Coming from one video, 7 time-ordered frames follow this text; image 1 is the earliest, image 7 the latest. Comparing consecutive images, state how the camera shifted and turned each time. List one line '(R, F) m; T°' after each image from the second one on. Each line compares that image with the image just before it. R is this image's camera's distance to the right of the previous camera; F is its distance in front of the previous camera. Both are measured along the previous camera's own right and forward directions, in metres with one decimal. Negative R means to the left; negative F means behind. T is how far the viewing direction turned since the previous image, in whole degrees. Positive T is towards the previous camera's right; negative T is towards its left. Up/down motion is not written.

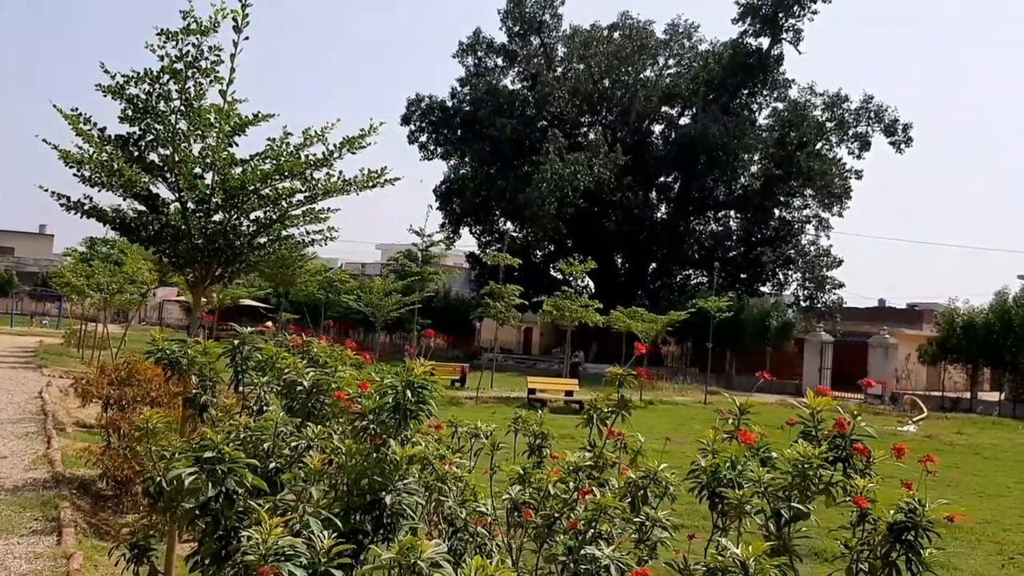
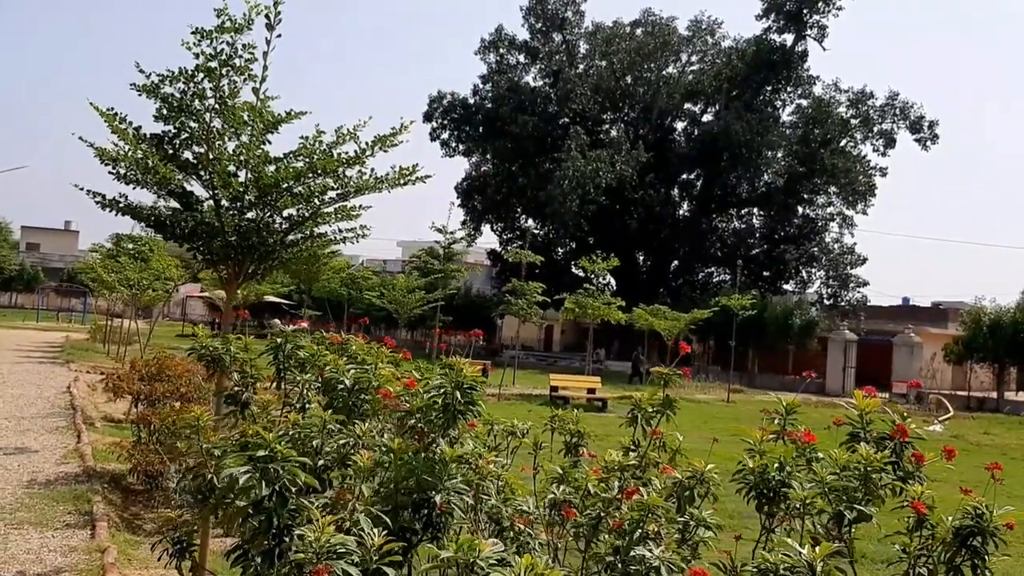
(-0.1, 0.0) m; -1°
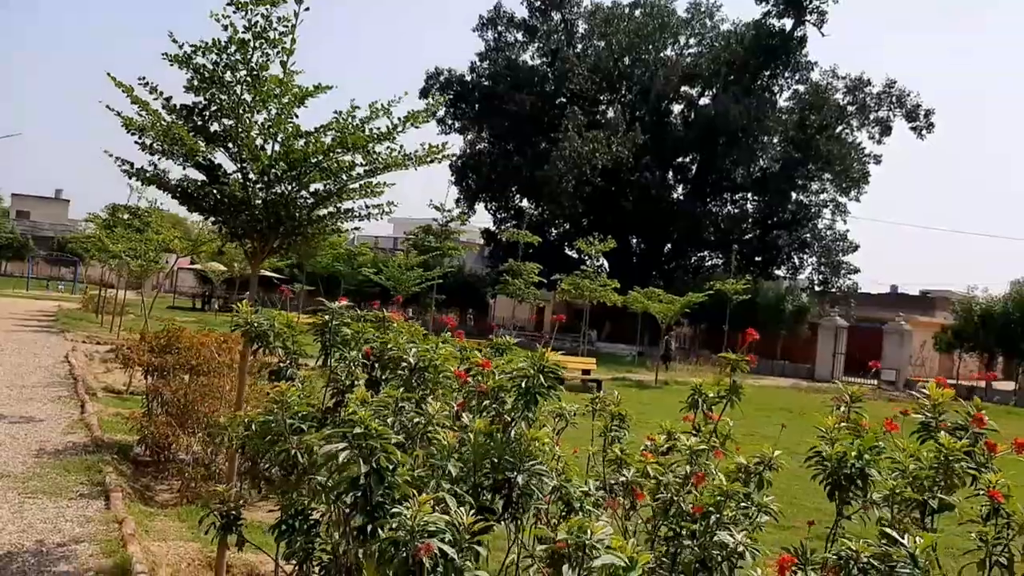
(-0.2, 0.0) m; +1°
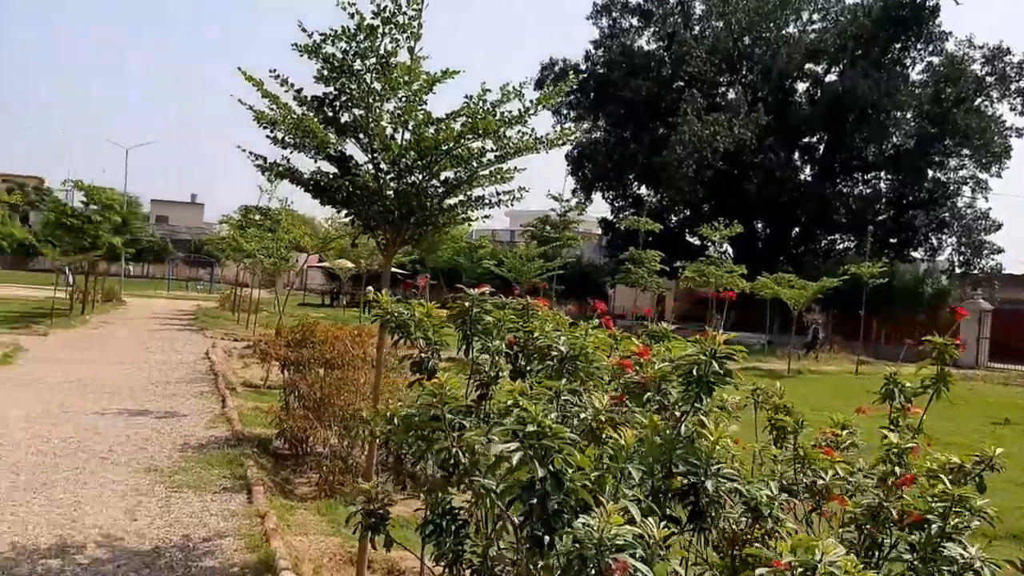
(-0.1, +0.2) m; -7°
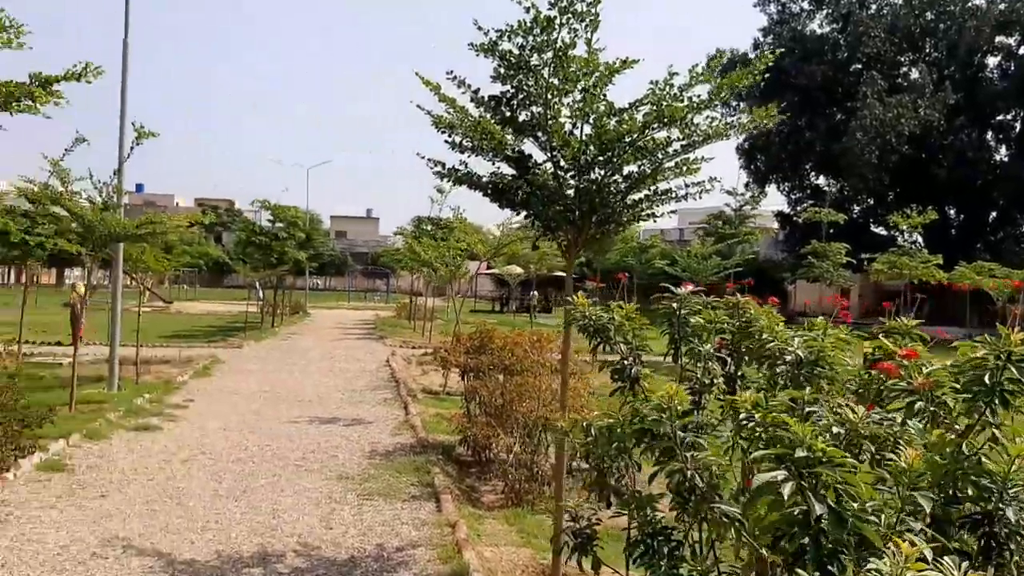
(-0.1, +0.2) m; -10°
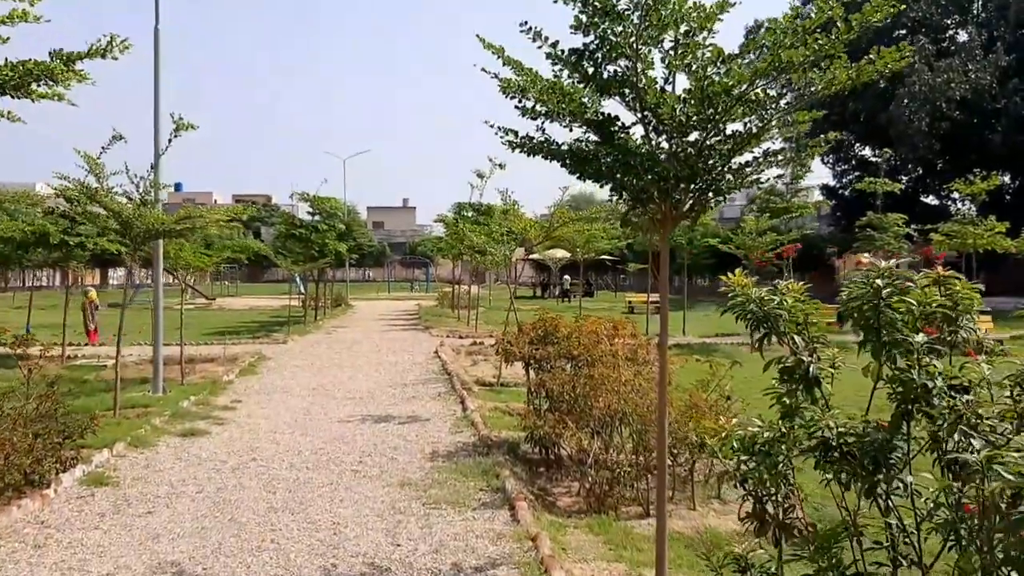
(-0.2, +0.7) m; -2°
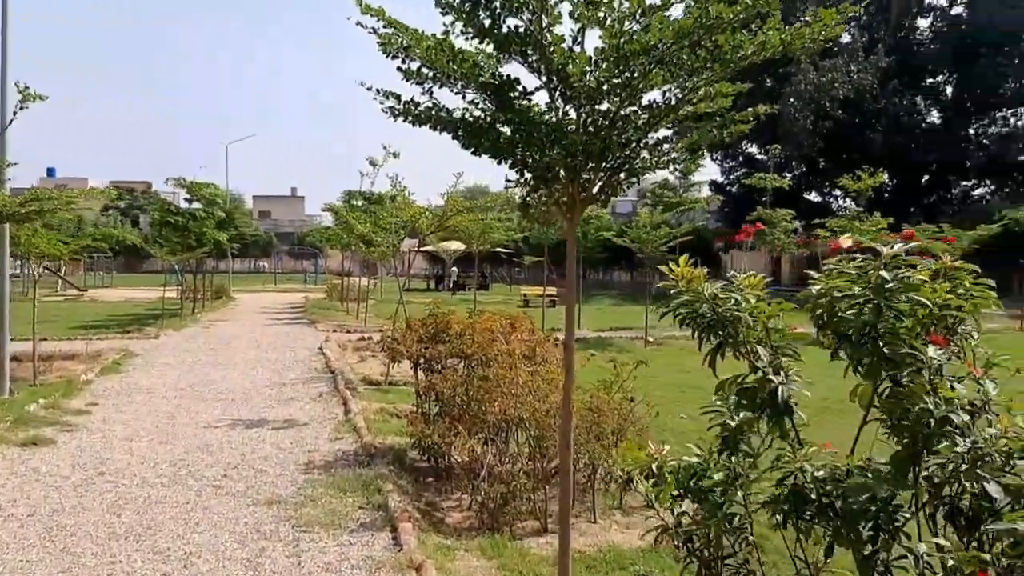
(+0.1, +0.7) m; +6°
